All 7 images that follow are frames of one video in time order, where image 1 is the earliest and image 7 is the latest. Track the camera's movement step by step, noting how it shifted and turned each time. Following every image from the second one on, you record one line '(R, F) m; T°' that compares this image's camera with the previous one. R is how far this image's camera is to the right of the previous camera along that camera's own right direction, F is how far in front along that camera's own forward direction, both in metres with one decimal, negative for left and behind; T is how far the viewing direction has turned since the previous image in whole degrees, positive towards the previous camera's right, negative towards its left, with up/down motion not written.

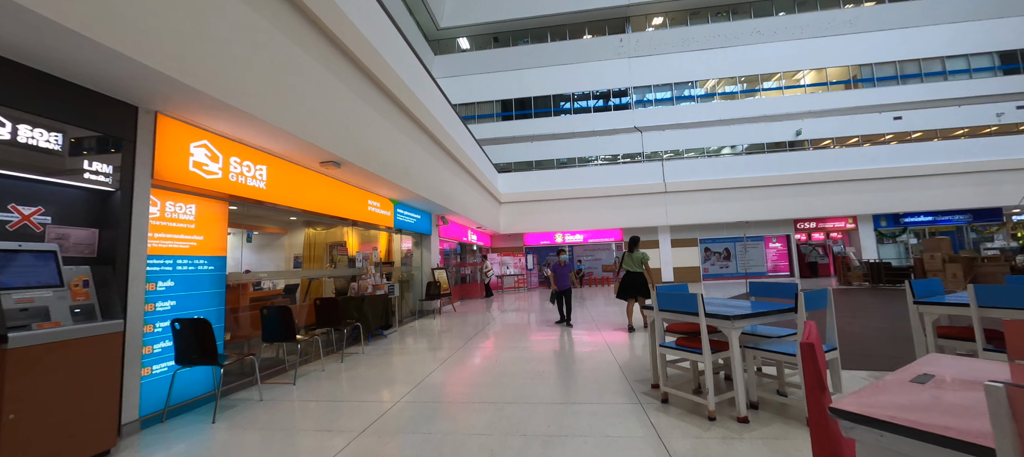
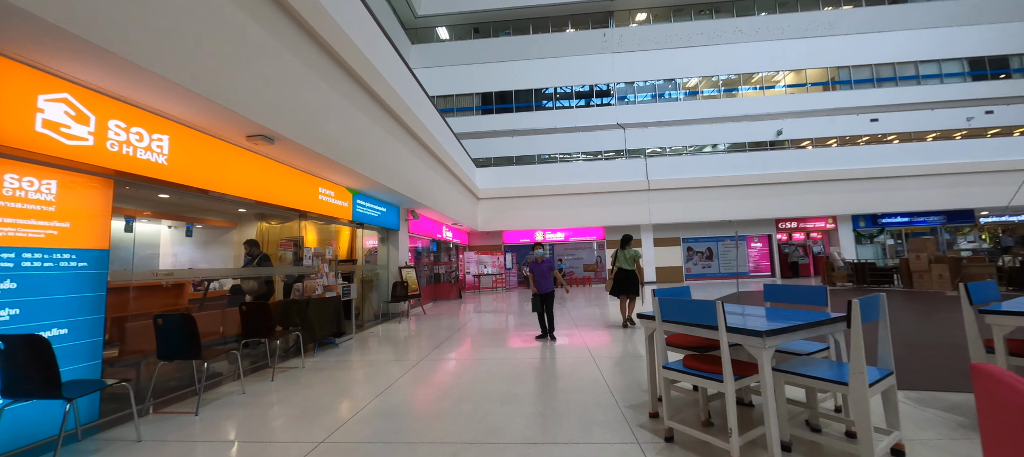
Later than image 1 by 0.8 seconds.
(+0.1, +0.6) m; +3°
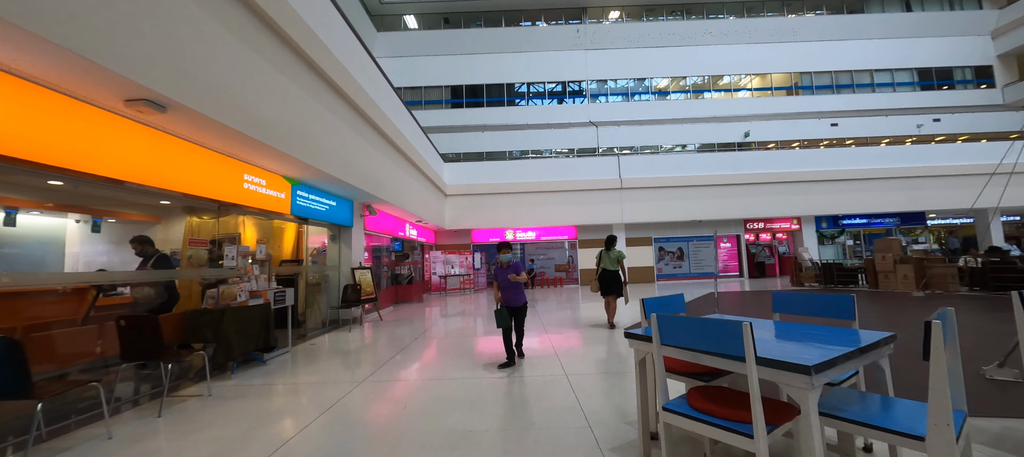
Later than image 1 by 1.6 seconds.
(+0.1, +0.5) m; +4°
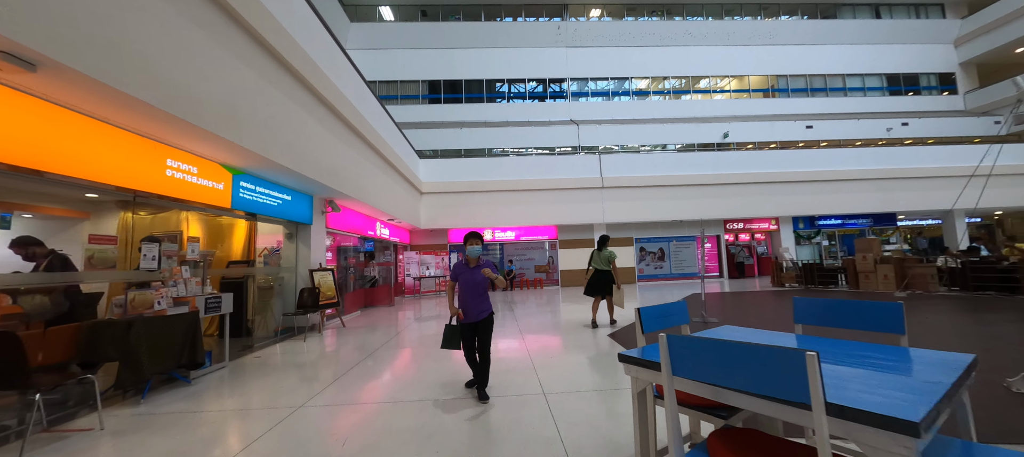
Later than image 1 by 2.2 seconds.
(+0.1, +0.4) m; +3°
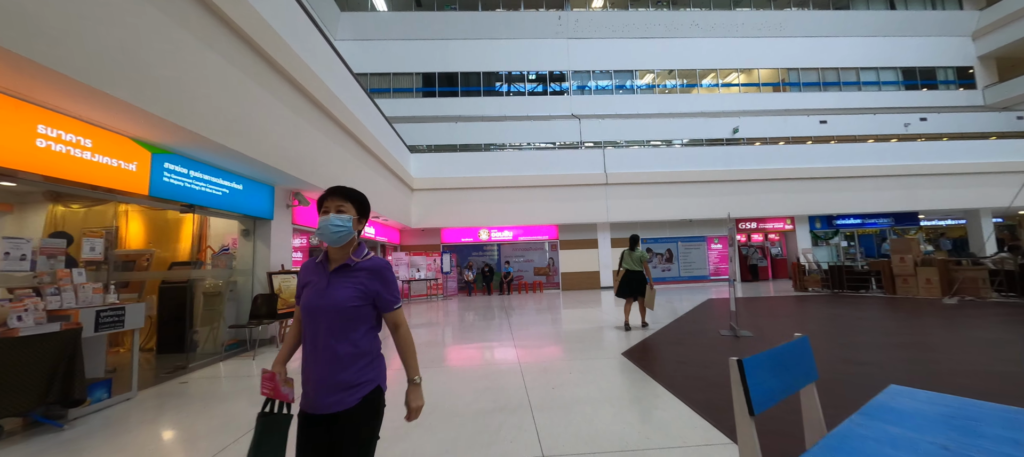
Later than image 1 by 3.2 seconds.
(+0.1, +0.8) m; 0°
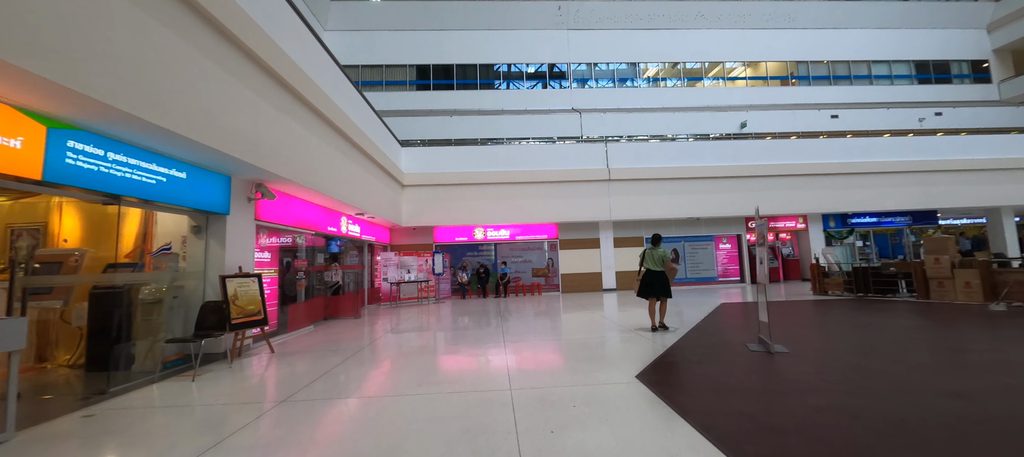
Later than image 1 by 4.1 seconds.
(+0.1, +0.6) m; 0°
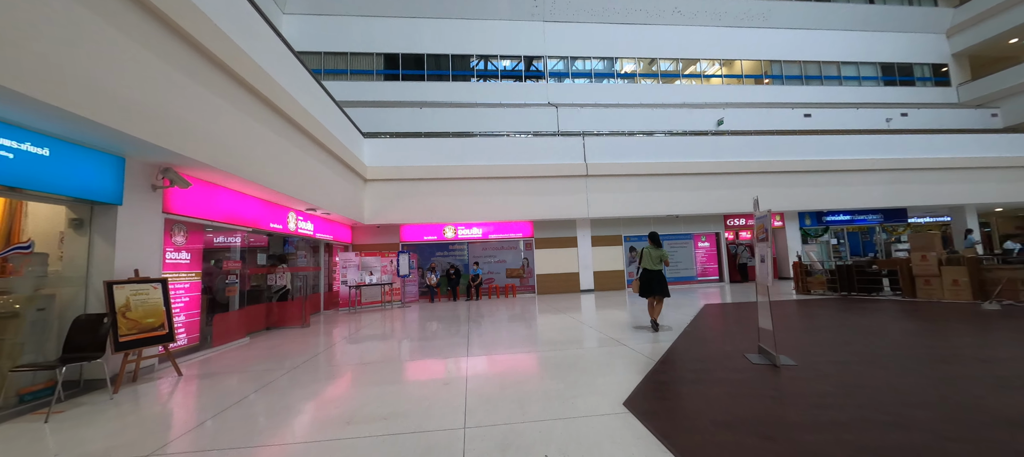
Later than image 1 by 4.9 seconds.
(+0.1, +0.6) m; +3°
